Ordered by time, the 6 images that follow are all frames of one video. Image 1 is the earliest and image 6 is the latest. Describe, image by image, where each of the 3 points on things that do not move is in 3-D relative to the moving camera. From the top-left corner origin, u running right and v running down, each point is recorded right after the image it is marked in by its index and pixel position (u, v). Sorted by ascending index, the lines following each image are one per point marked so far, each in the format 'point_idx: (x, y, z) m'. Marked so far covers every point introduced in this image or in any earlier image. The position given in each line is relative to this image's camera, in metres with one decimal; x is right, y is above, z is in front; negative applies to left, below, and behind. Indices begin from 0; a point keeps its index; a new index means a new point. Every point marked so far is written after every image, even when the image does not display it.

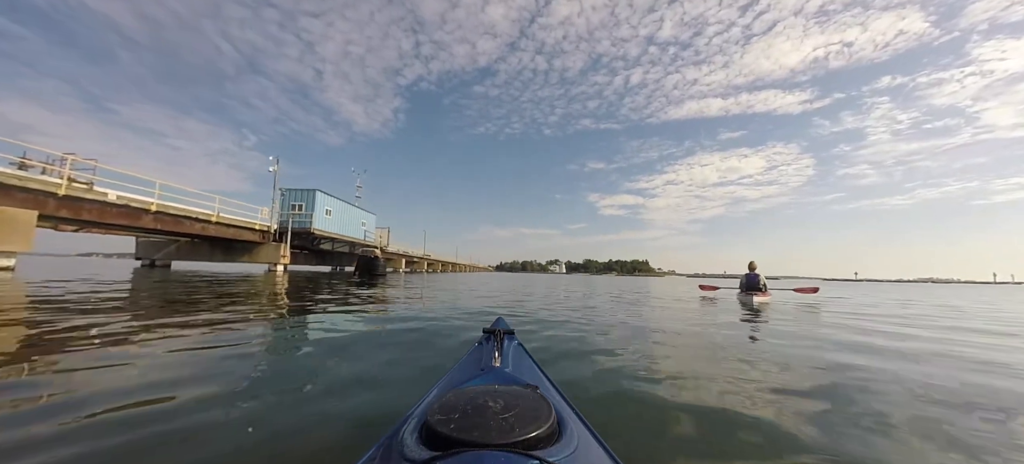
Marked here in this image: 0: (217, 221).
0: (-9.0, +0.4, +10.1) m
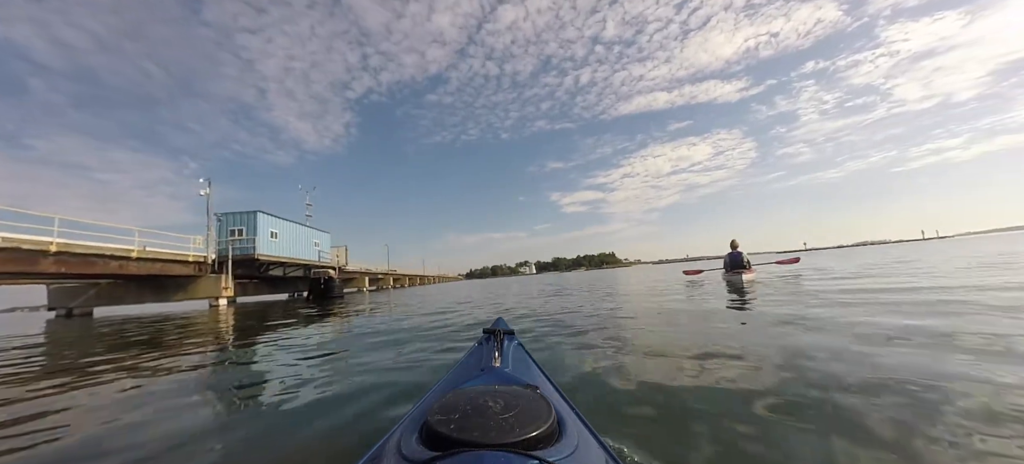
0: (-9.9, -0.6, +8.7) m
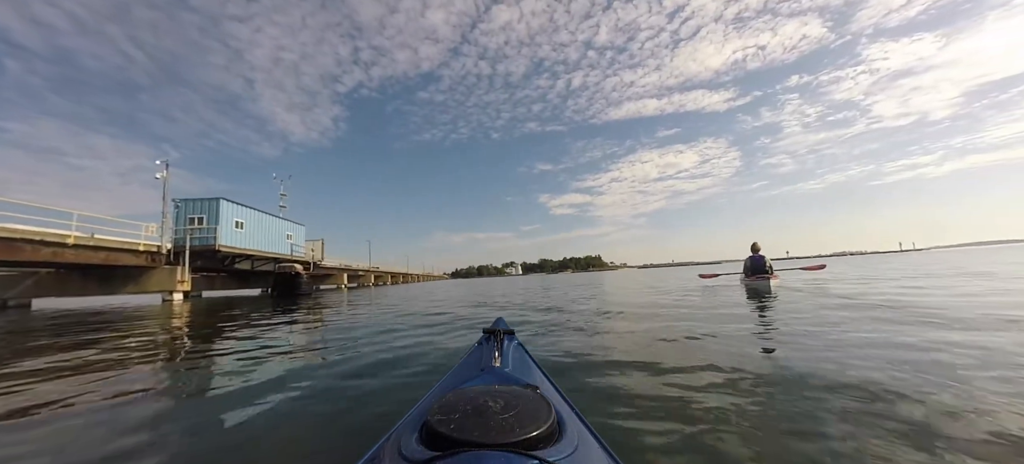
0: (-10.1, -0.3, +7.7) m
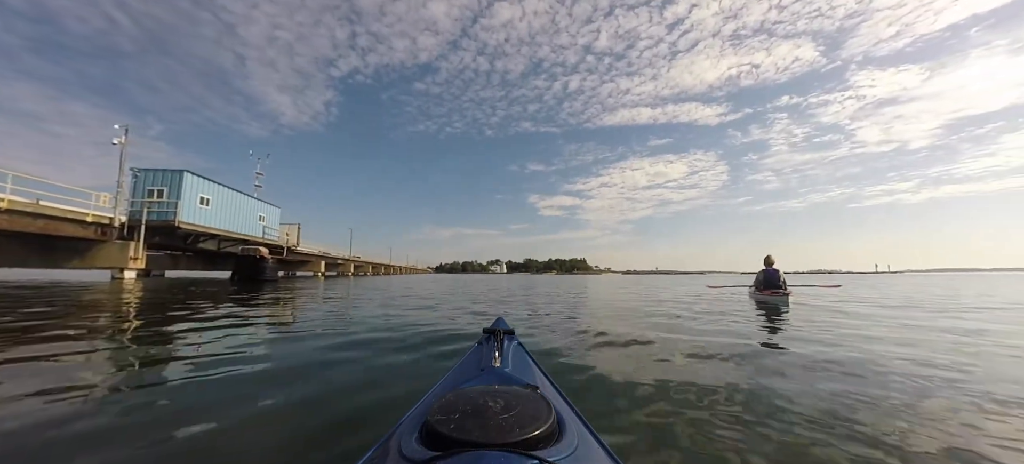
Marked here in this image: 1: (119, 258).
0: (-10.3, +0.5, +6.9) m
1: (-10.7, -0.7, +9.1) m
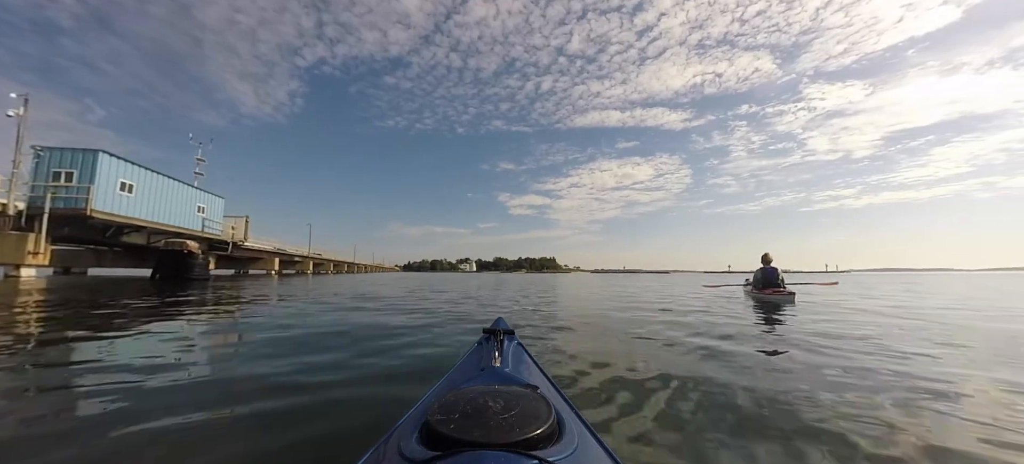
0: (-10.3, +0.6, +5.3) m
1: (-10.9, -0.6, +7.5) m
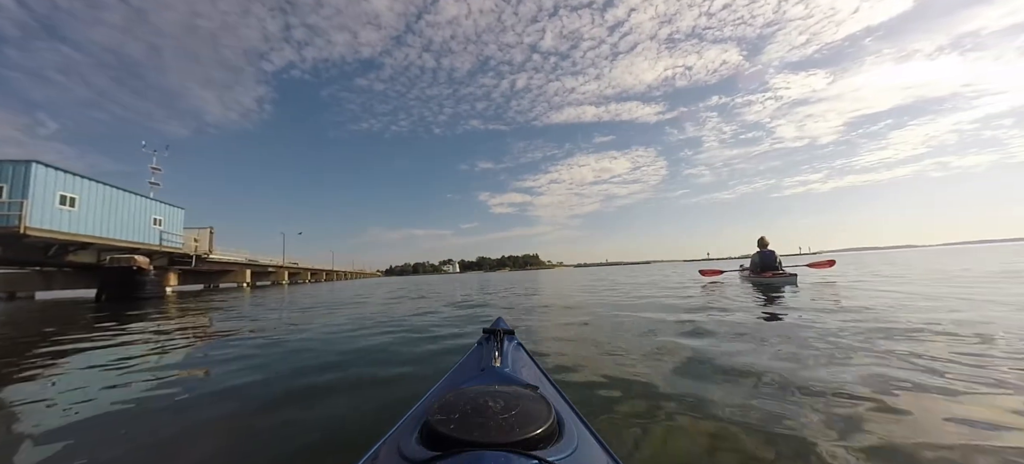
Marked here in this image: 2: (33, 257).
0: (-10.4, +0.1, +4.4) m
1: (-11.0, -1.1, +6.5) m
2: (-12.1, -0.8, +8.7) m
